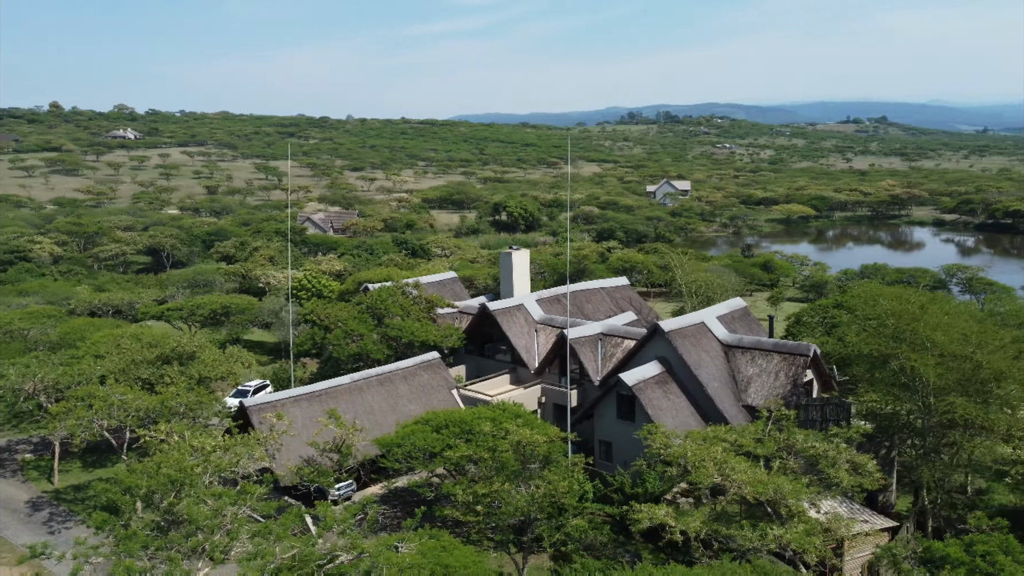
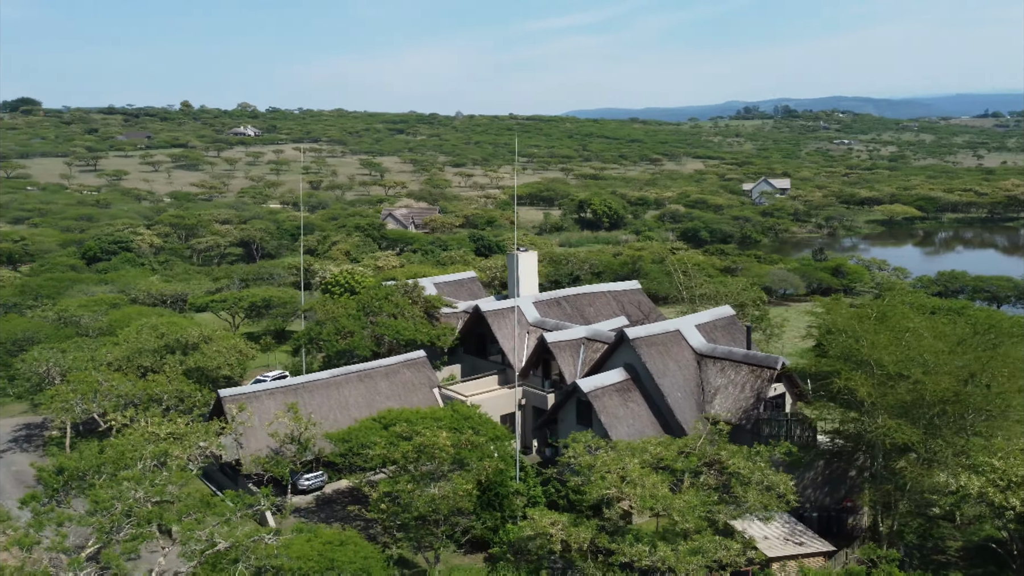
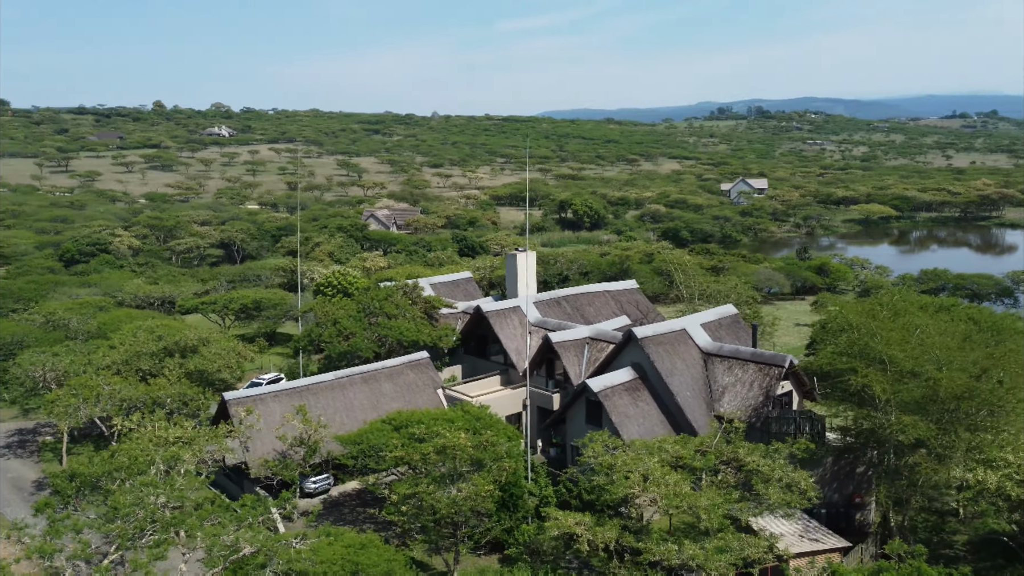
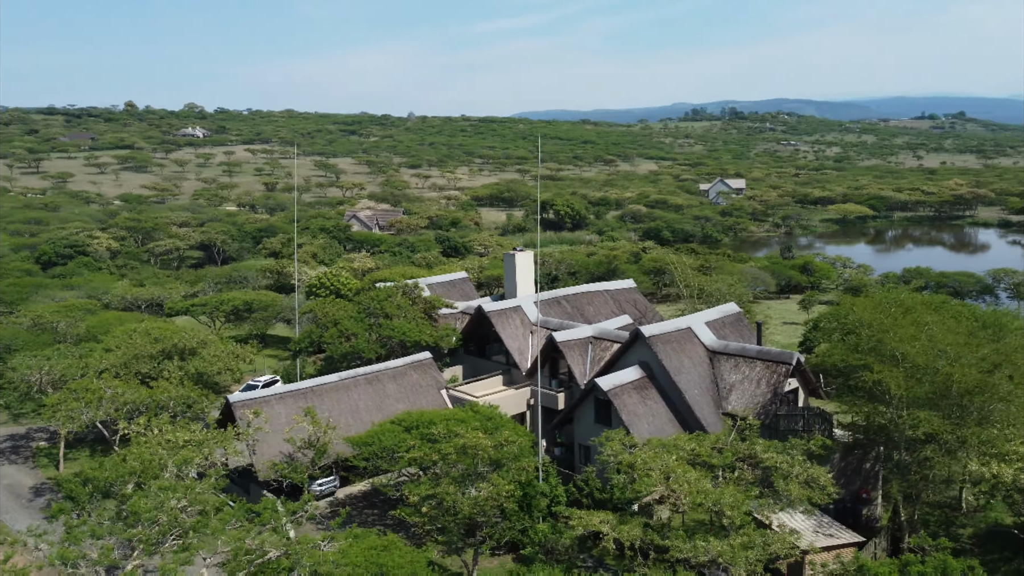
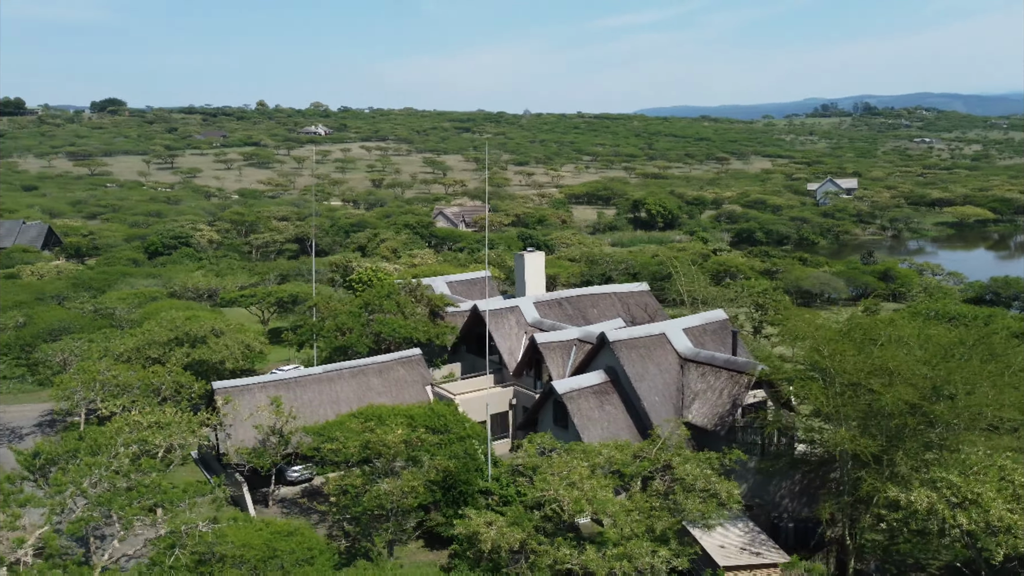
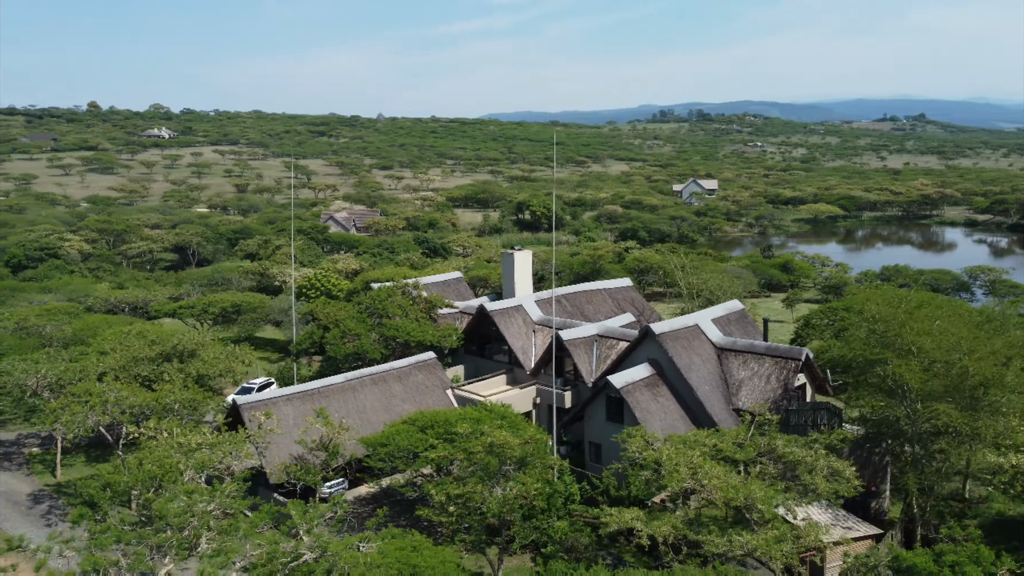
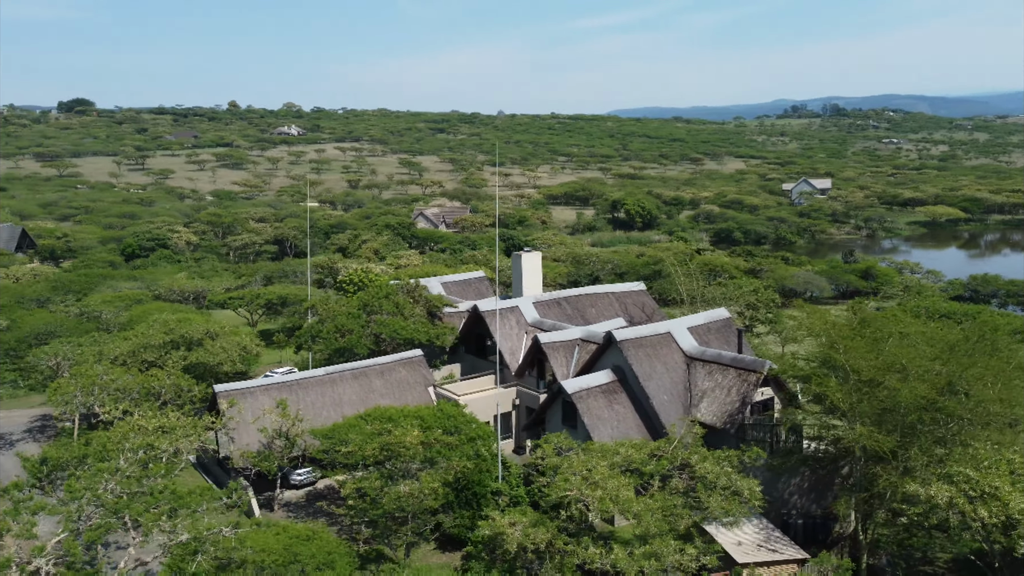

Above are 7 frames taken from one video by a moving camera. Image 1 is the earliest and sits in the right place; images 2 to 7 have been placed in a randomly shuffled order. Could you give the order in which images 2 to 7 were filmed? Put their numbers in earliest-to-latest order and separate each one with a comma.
6, 4, 3, 2, 7, 5
